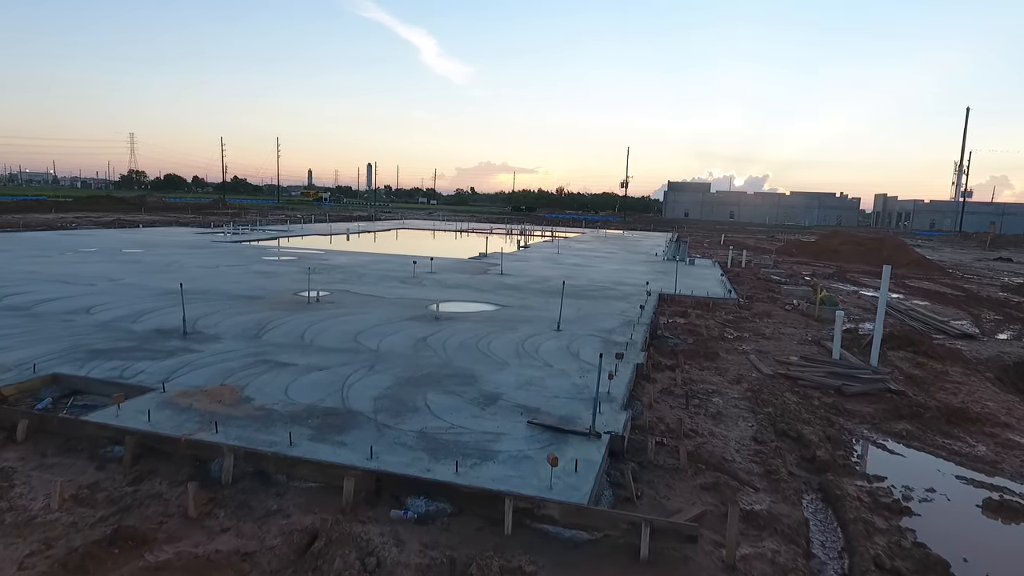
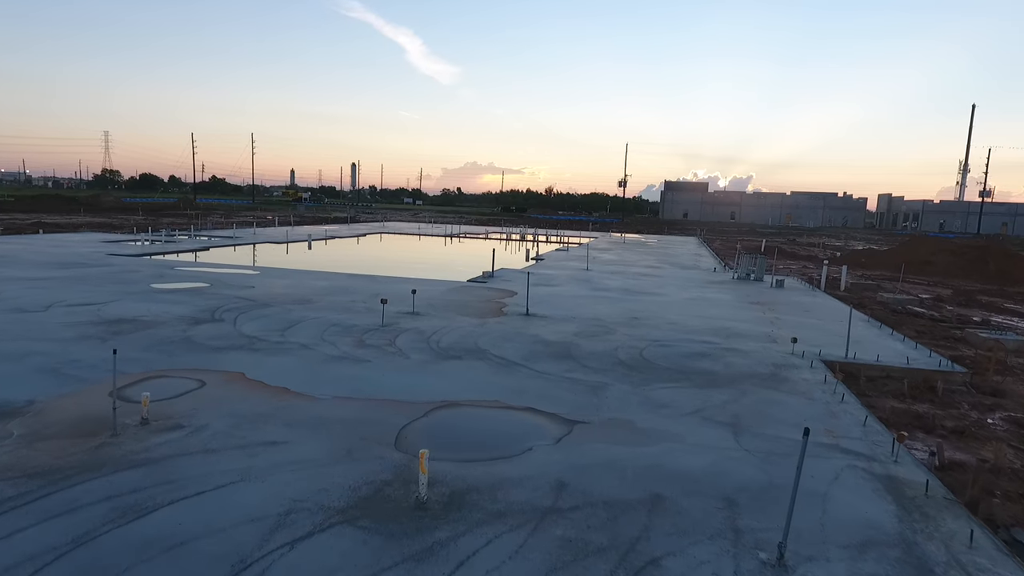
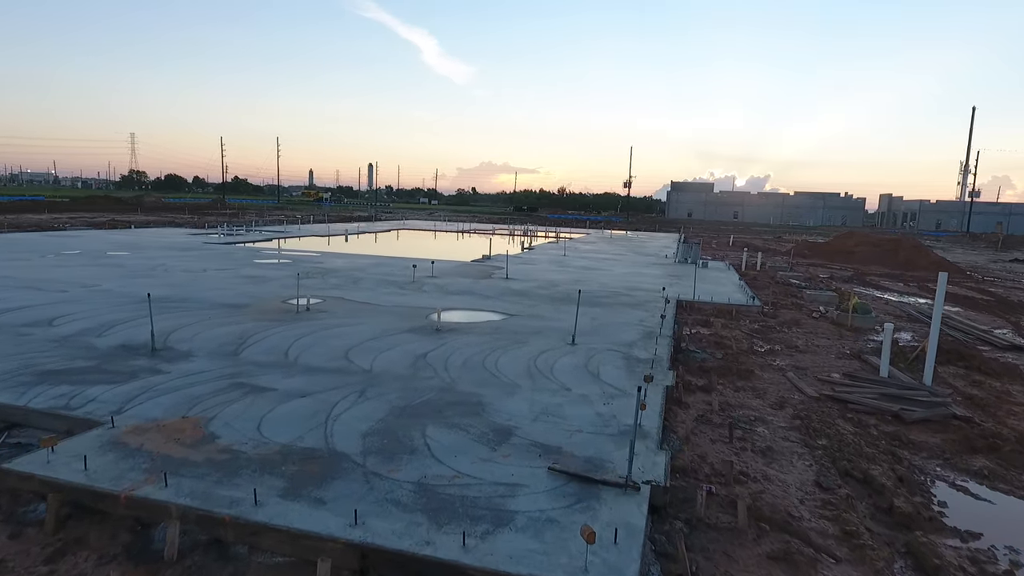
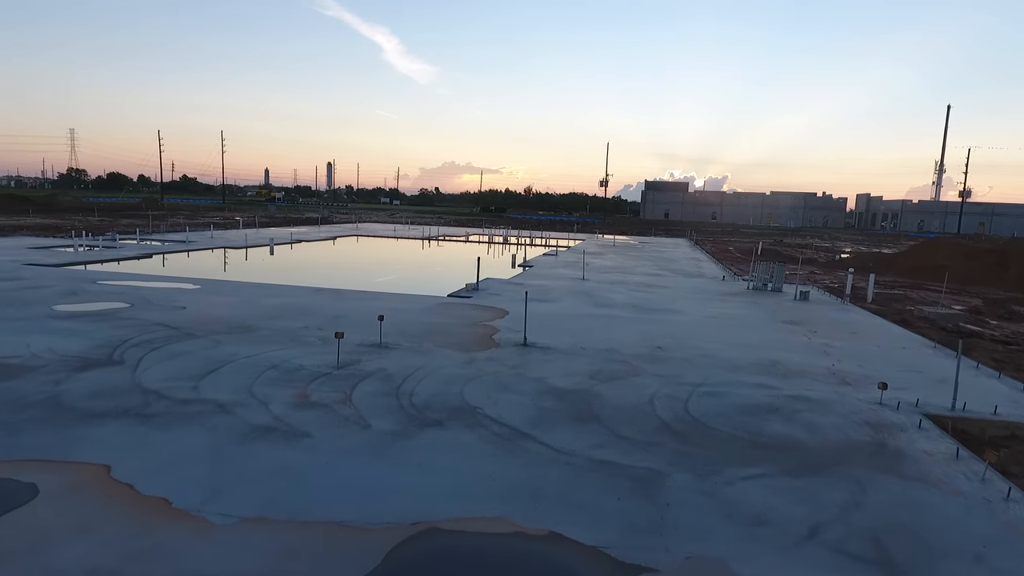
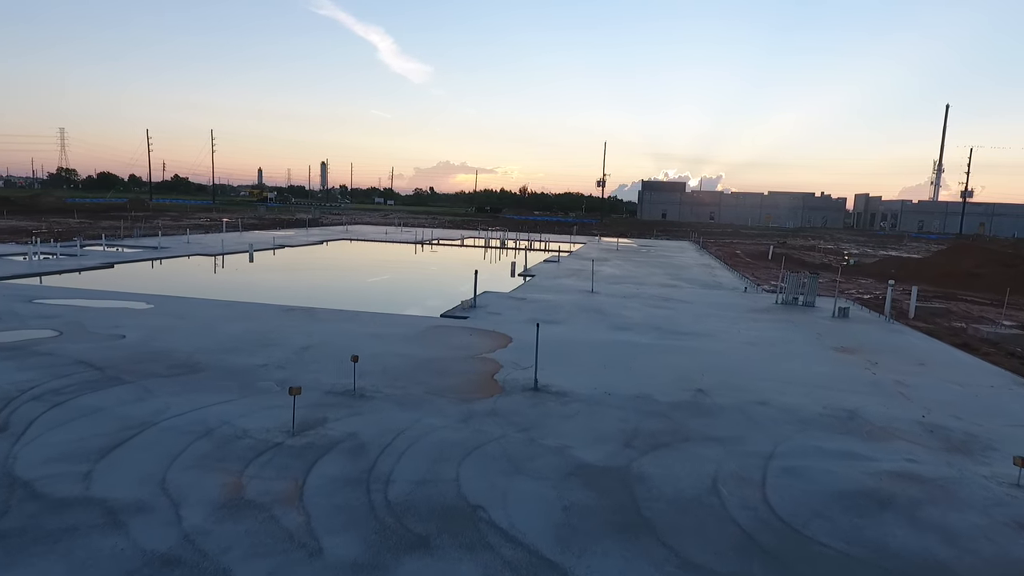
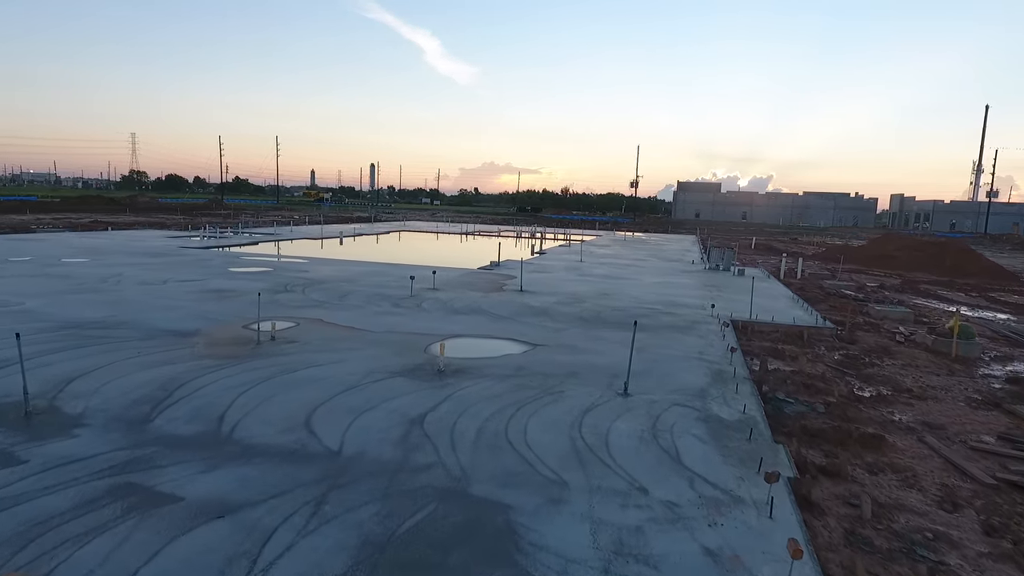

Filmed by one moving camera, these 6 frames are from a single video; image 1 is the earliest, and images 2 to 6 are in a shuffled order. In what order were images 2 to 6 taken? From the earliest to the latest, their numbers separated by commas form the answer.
3, 6, 2, 4, 5
